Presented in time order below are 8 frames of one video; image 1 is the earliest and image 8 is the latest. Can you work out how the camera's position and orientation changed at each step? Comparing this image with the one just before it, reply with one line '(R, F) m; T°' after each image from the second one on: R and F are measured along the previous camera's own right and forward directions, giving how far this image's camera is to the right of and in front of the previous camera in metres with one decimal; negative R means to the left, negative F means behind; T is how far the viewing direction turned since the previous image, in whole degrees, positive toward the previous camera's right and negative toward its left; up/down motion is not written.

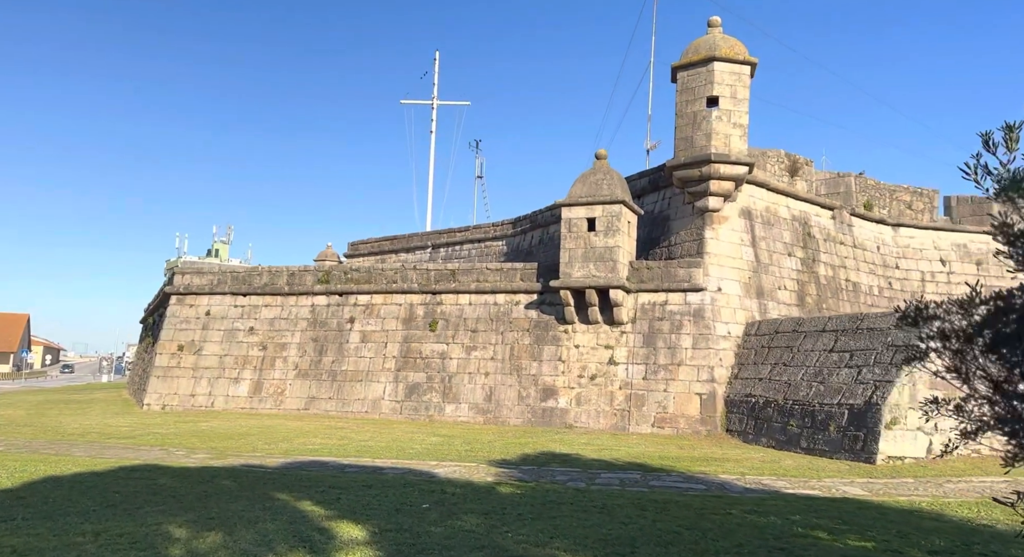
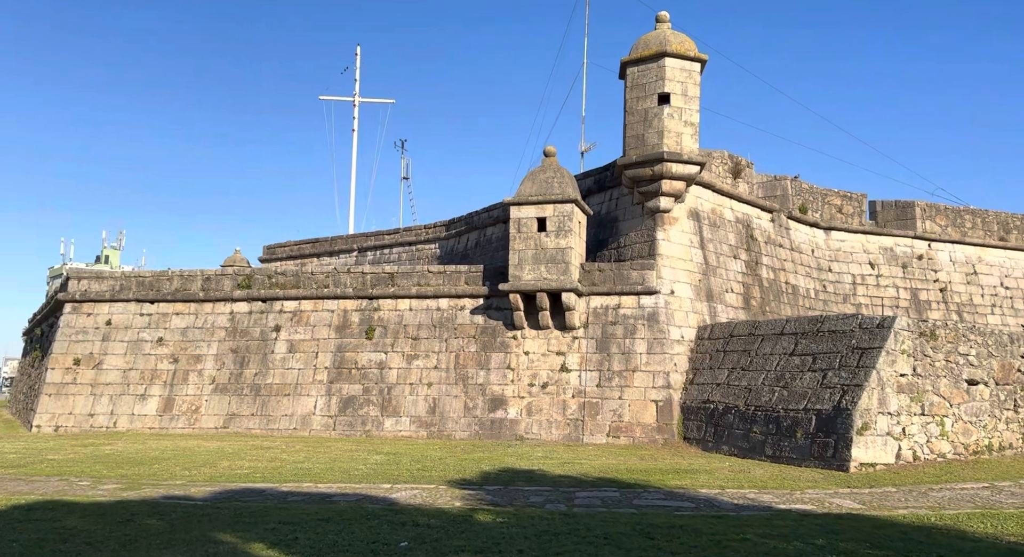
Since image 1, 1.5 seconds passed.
(-1.0, +0.9) m; +8°
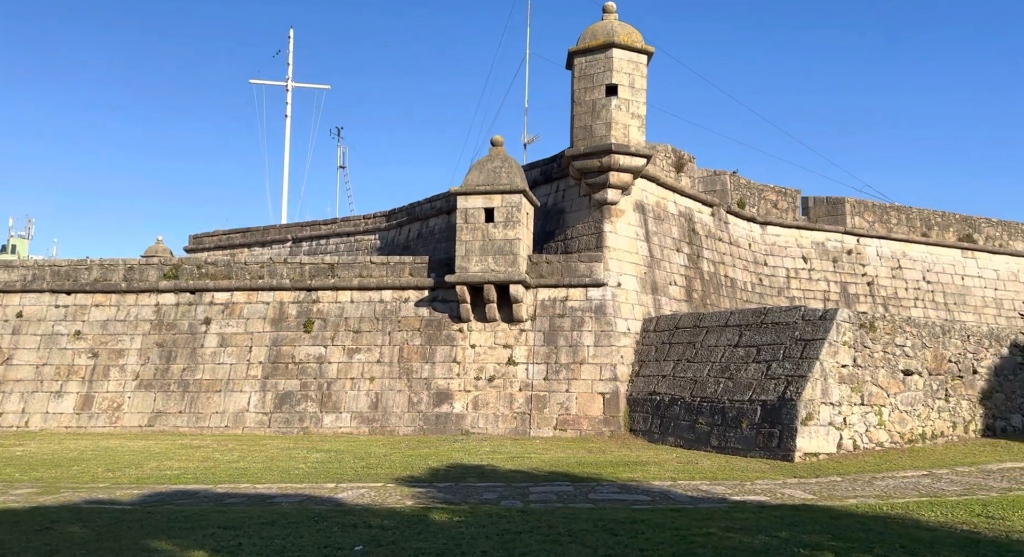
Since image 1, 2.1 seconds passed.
(-0.4, +0.3) m; +5°
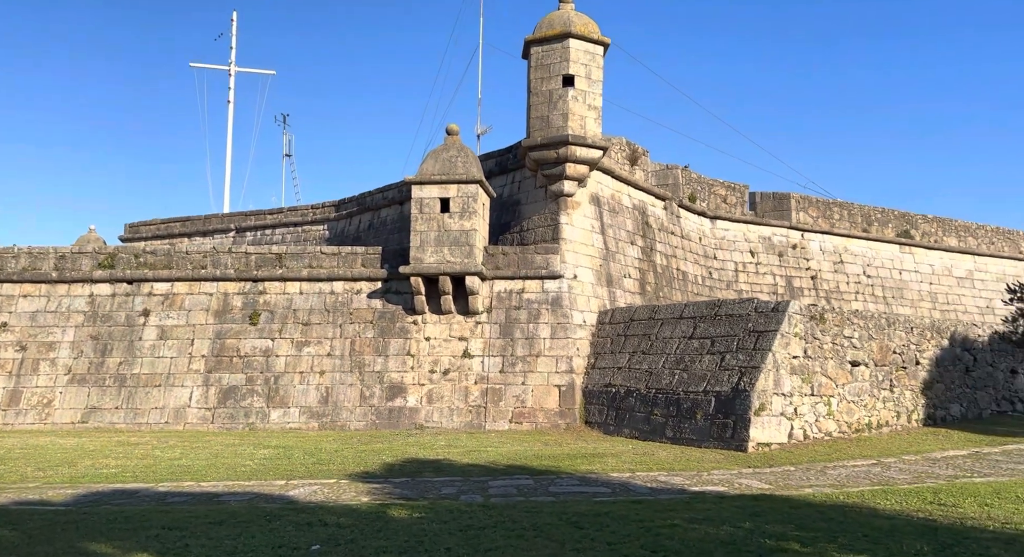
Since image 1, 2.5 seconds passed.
(-0.2, +0.2) m; +4°
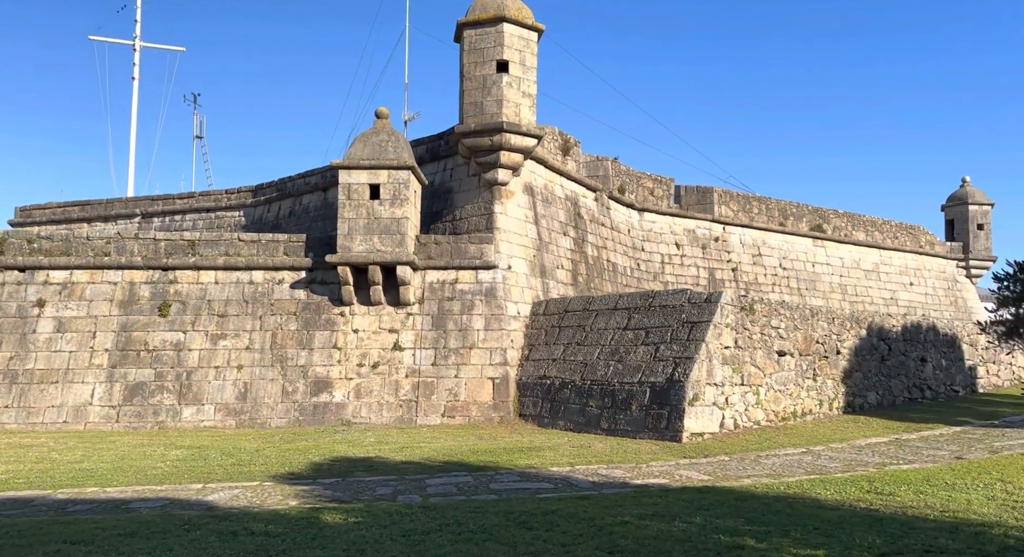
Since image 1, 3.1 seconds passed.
(-0.3, +0.3) m; +6°
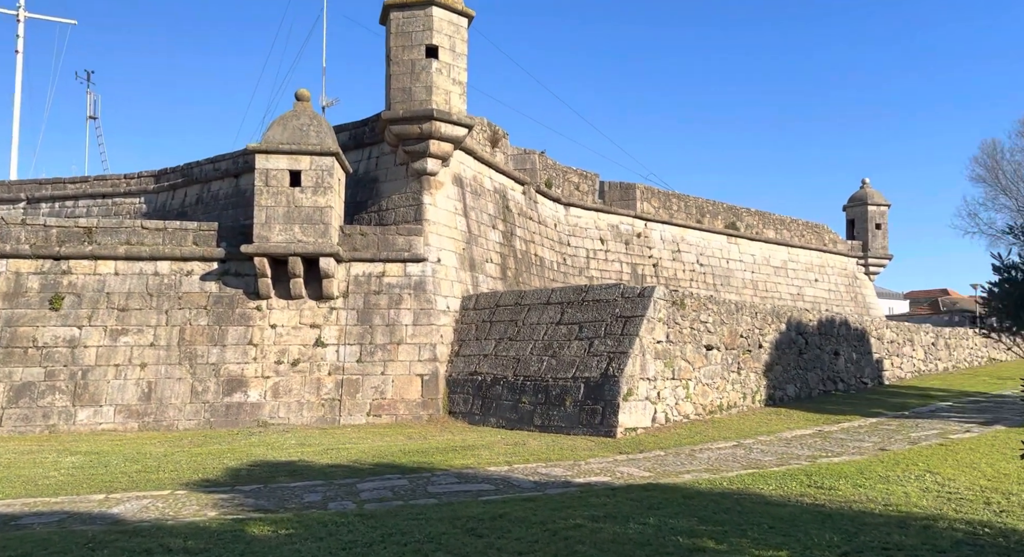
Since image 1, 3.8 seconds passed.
(-0.4, +0.5) m; +7°
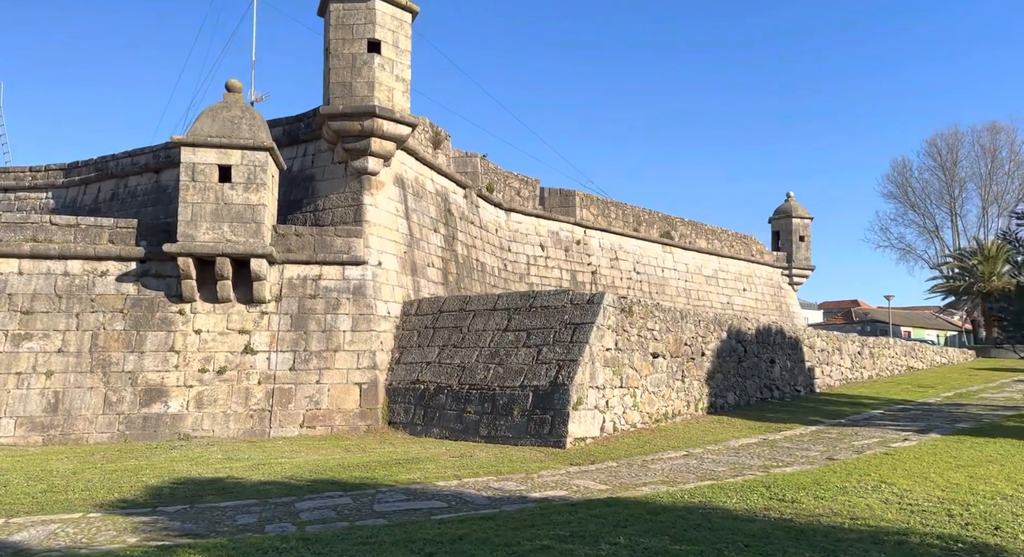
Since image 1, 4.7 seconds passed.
(-0.4, +0.5) m; +5°
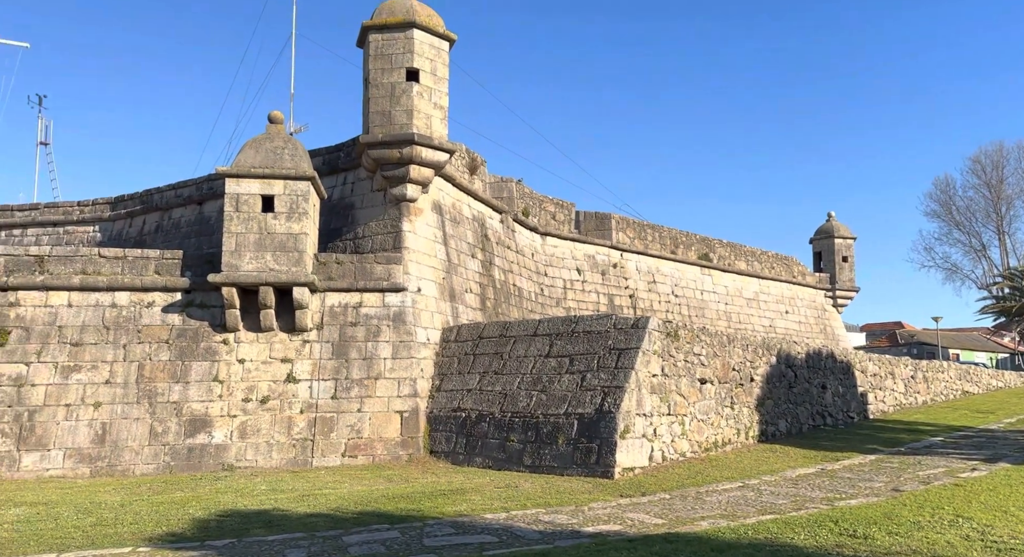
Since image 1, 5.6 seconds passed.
(-0.2, +0.2) m; -2°
